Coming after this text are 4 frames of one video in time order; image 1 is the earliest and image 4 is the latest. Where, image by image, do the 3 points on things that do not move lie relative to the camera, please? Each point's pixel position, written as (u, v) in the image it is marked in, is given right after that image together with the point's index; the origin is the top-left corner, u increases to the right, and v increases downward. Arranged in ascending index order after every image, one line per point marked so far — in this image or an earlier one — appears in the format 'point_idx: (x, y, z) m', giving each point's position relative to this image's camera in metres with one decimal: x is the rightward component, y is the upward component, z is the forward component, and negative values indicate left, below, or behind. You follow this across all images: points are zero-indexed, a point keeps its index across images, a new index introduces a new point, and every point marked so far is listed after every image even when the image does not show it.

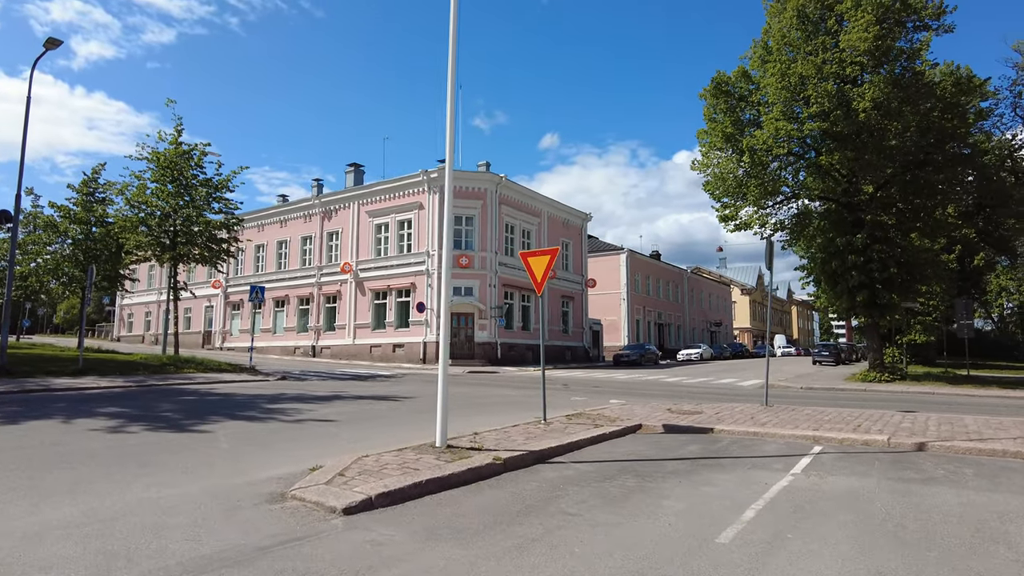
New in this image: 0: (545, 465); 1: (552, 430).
0: (+0.4, -2.2, +7.8) m
1: (+0.6, -2.2, +9.7) m
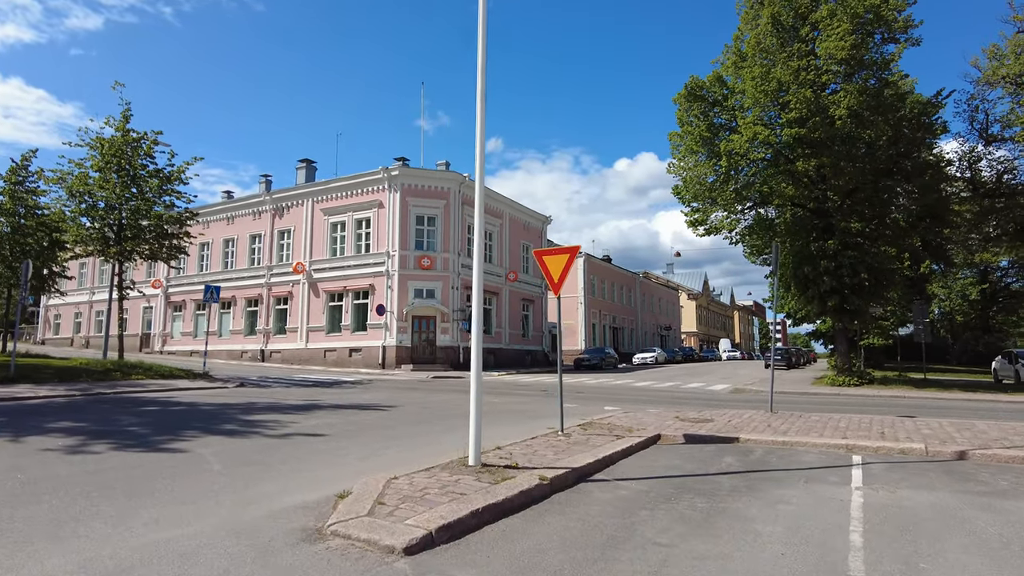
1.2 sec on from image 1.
0: (+0.9, -2.2, +7.0) m
1: (+0.9, -2.2, +9.0) m
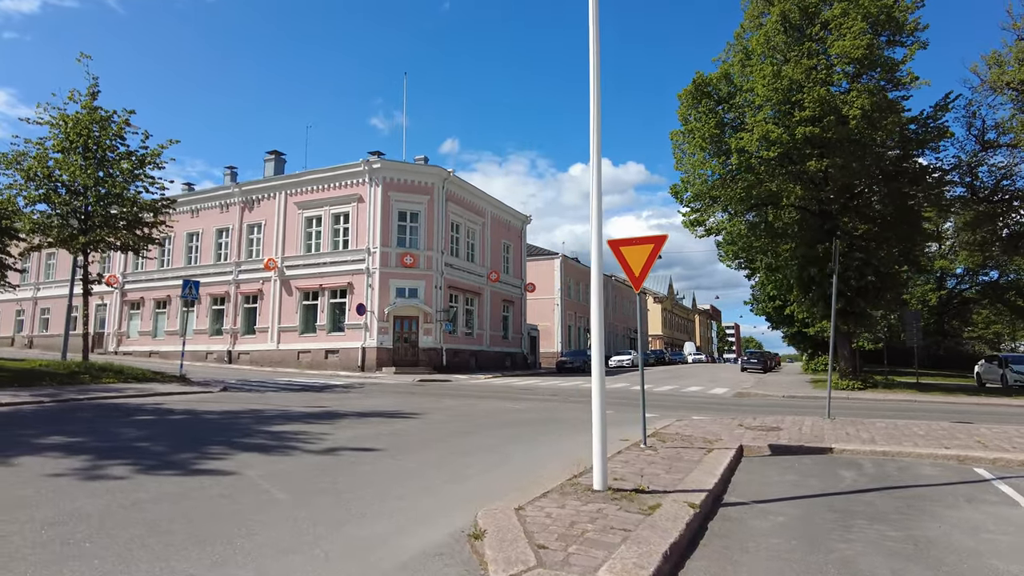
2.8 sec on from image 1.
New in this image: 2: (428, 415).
0: (+2.1, -2.1, +6.0) m
1: (+2.0, -2.1, +7.9) m
2: (-1.7, -2.6, +12.6) m
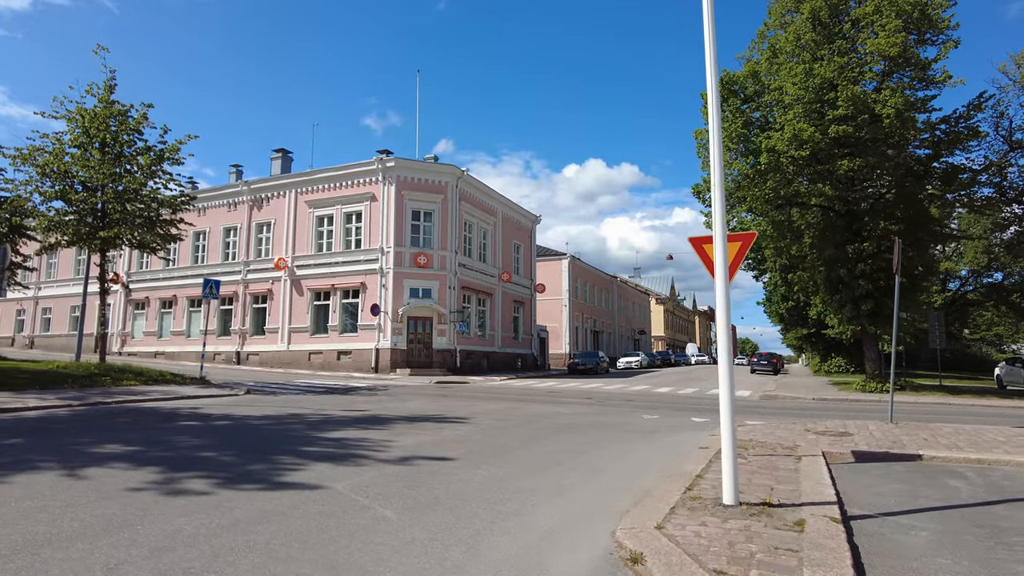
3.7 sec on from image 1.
0: (+3.2, -2.1, +5.6) m
1: (+3.1, -2.1, +7.5) m
2: (-0.7, -2.6, +12.1) m
